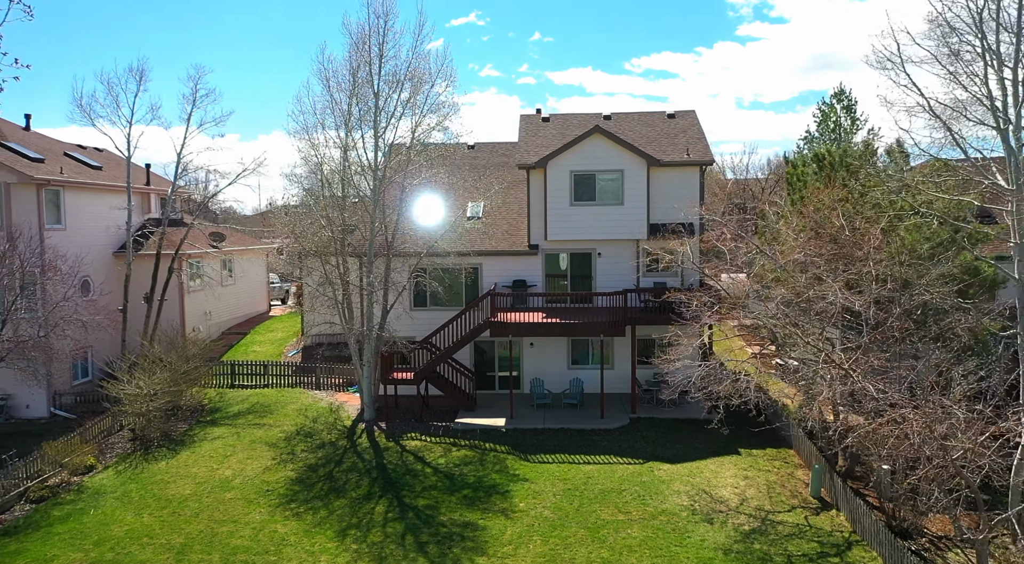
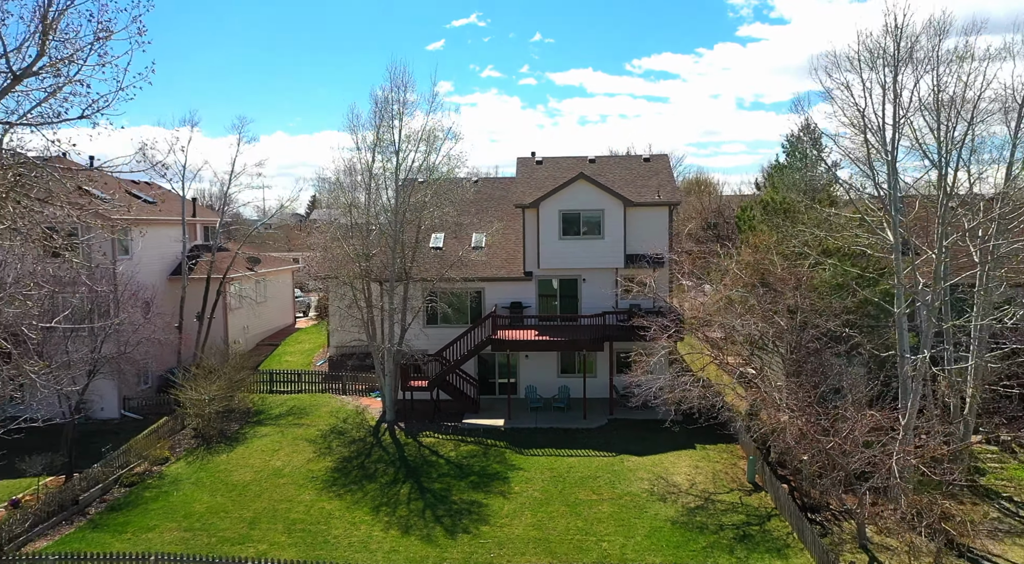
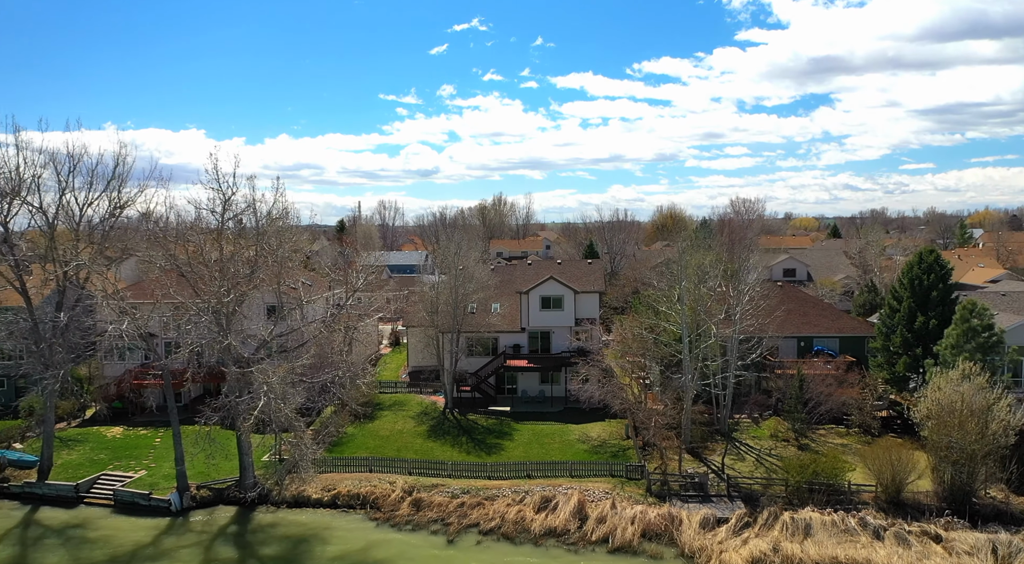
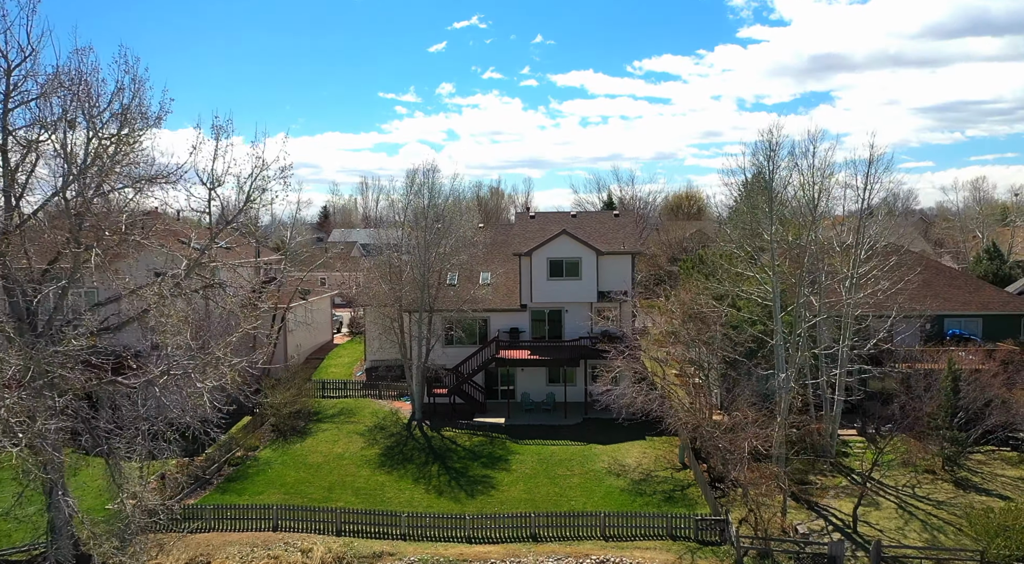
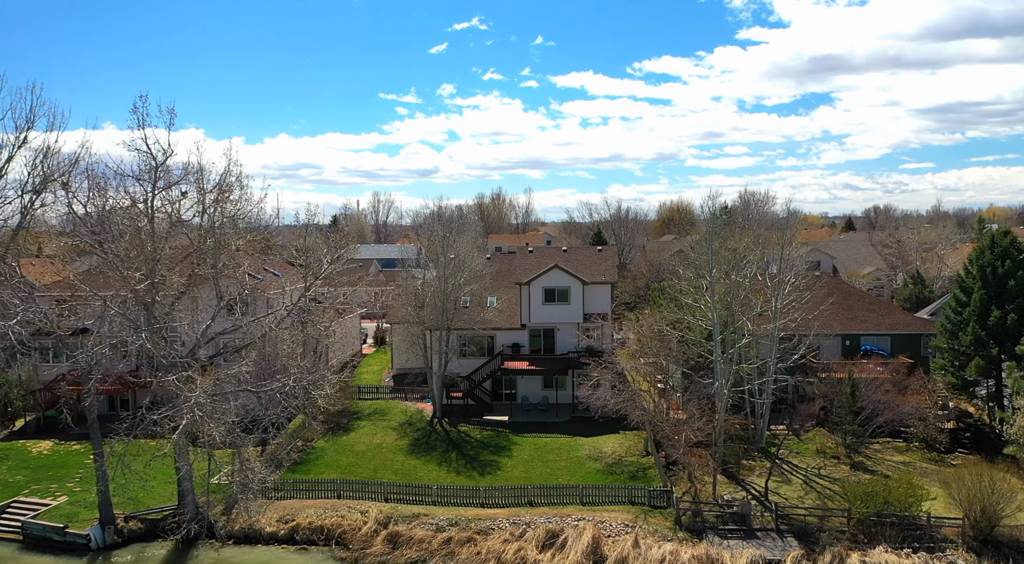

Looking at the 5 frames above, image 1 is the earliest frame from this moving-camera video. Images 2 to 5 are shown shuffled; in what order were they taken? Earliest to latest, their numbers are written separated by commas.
2, 4, 5, 3
